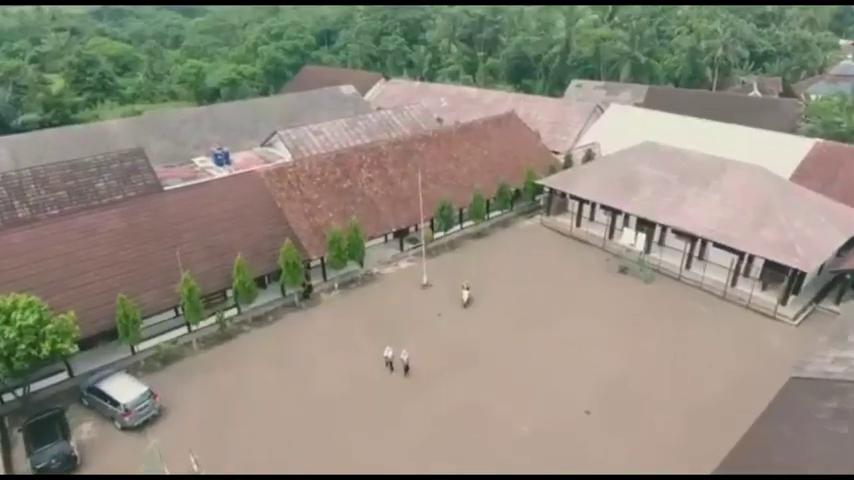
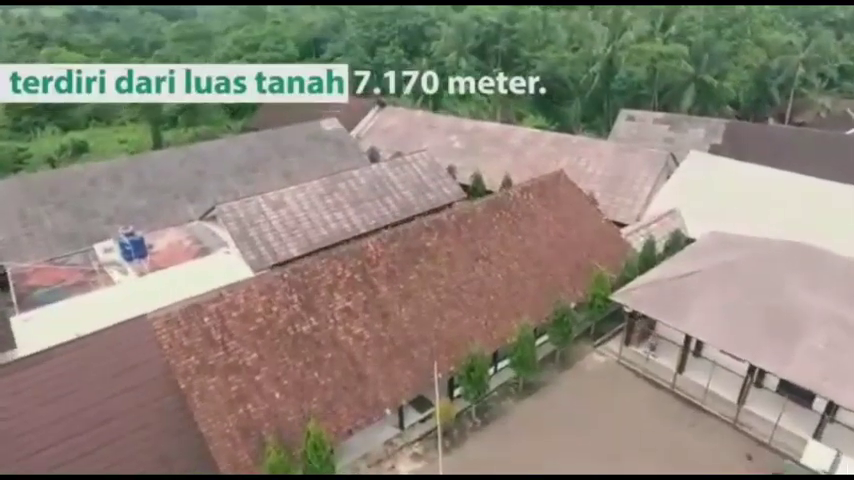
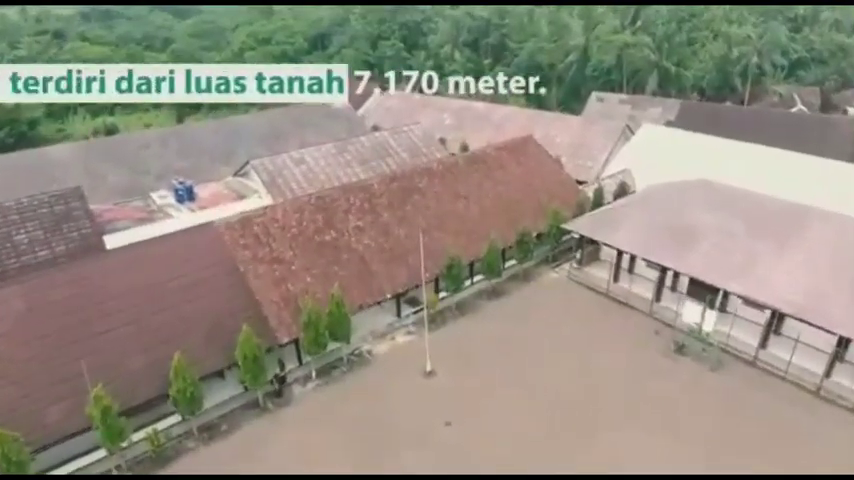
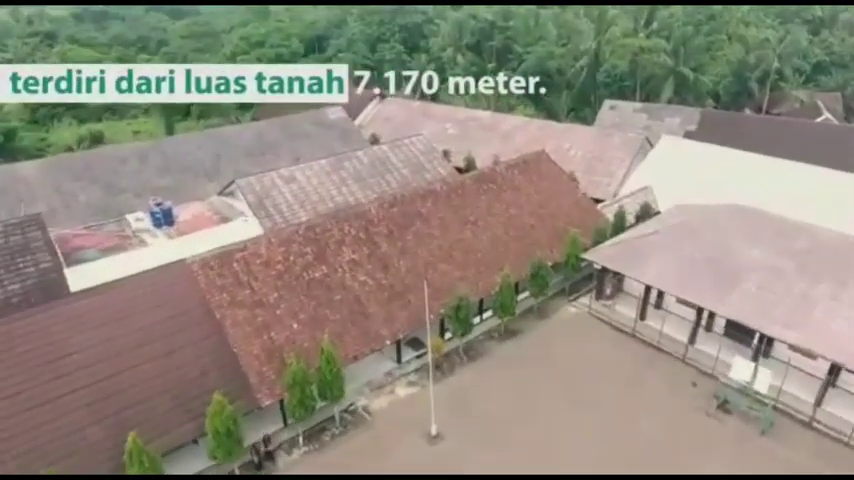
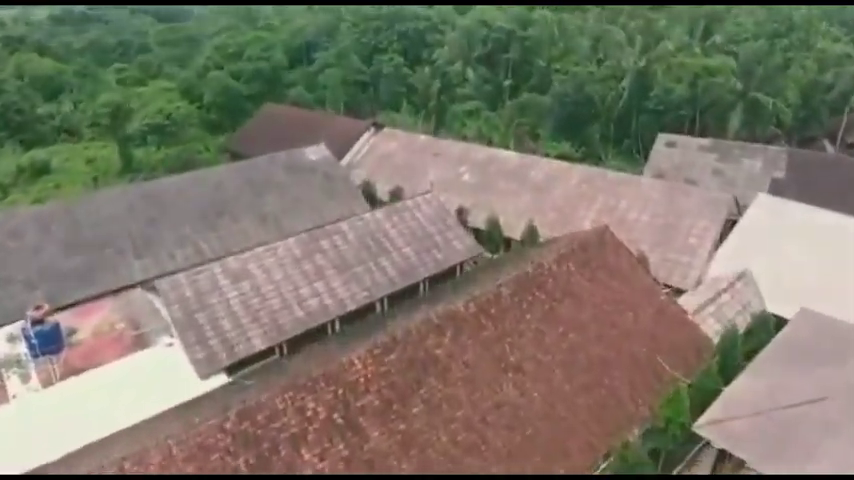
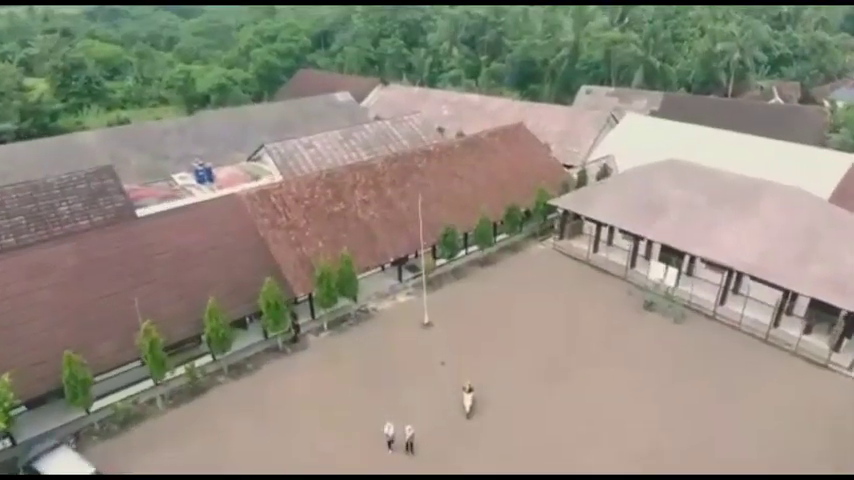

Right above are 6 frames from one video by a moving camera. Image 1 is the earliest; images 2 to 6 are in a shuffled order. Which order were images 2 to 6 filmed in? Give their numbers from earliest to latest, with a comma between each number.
6, 3, 4, 2, 5
